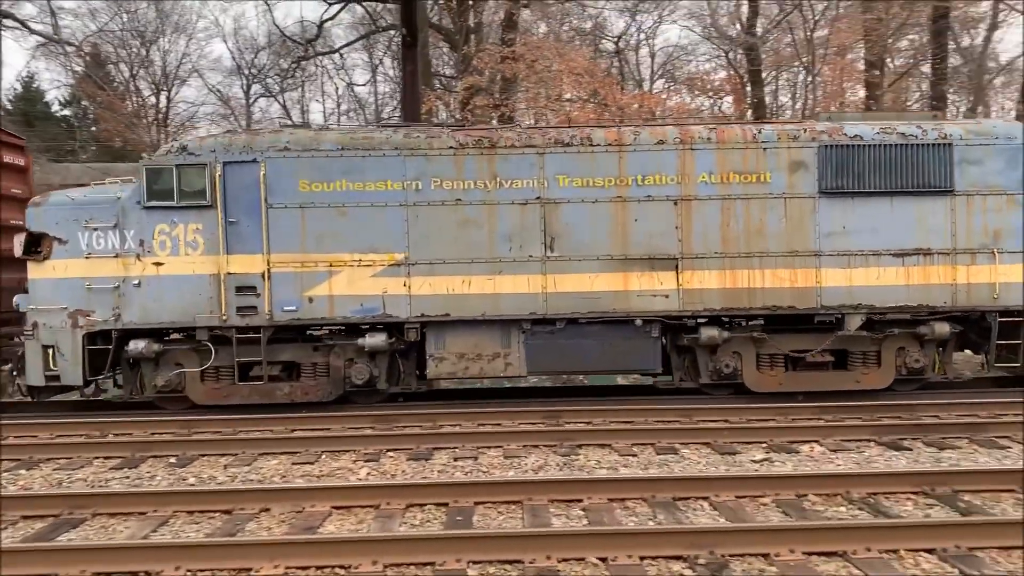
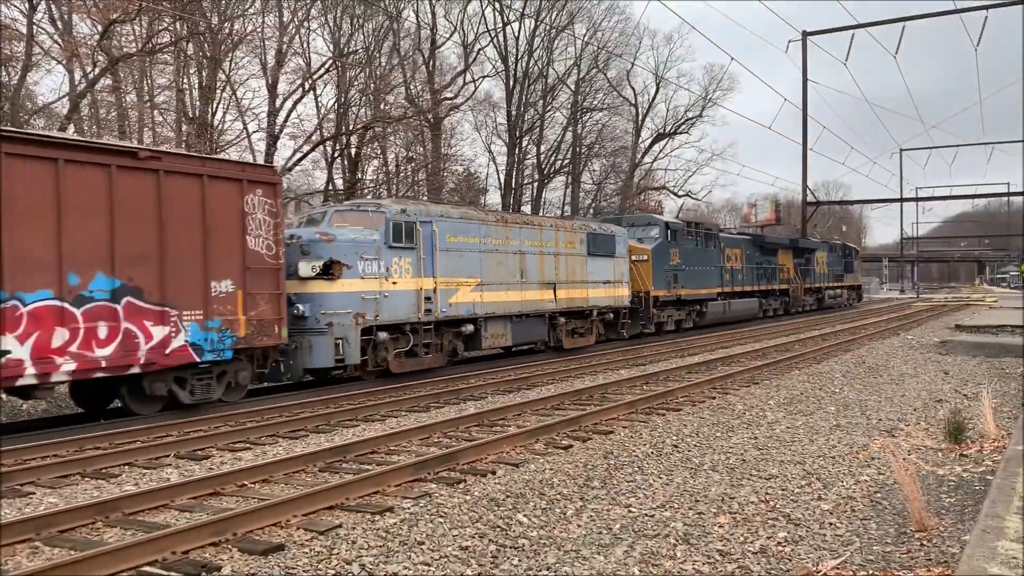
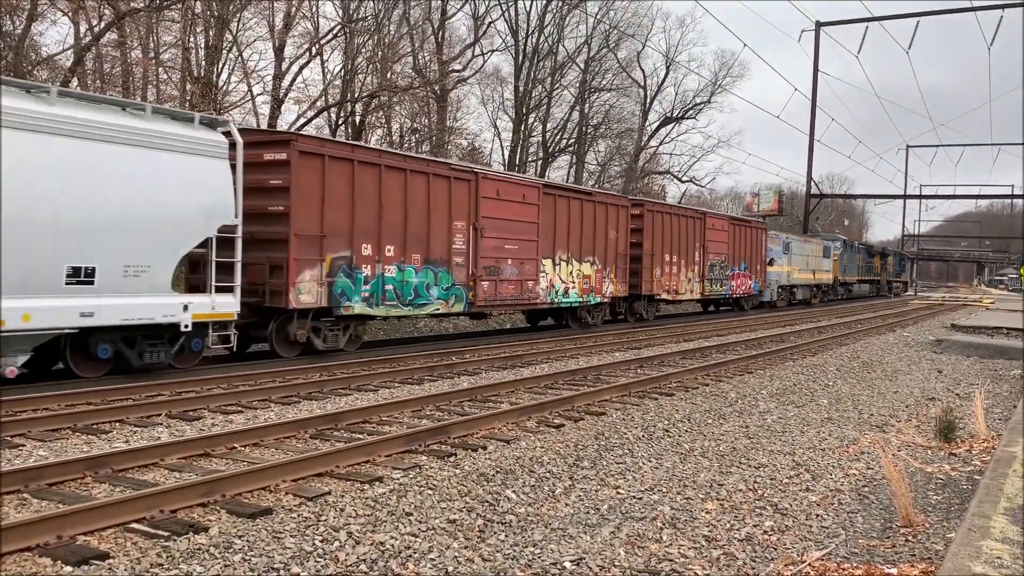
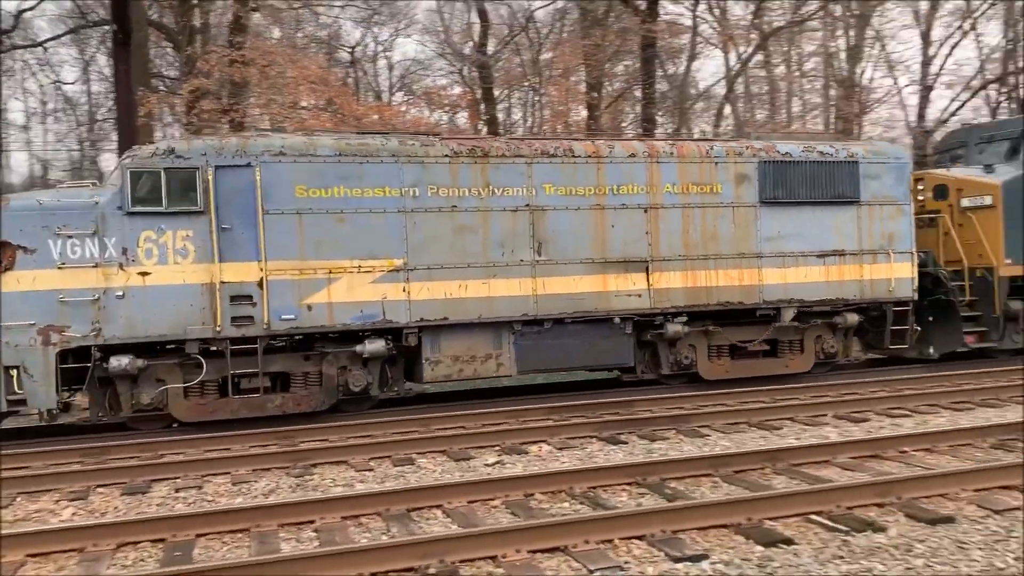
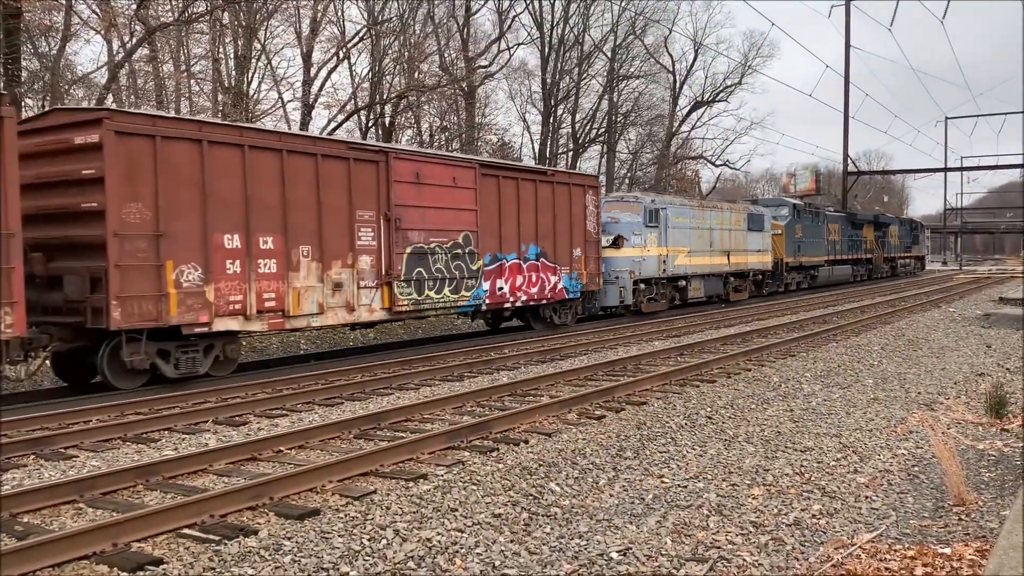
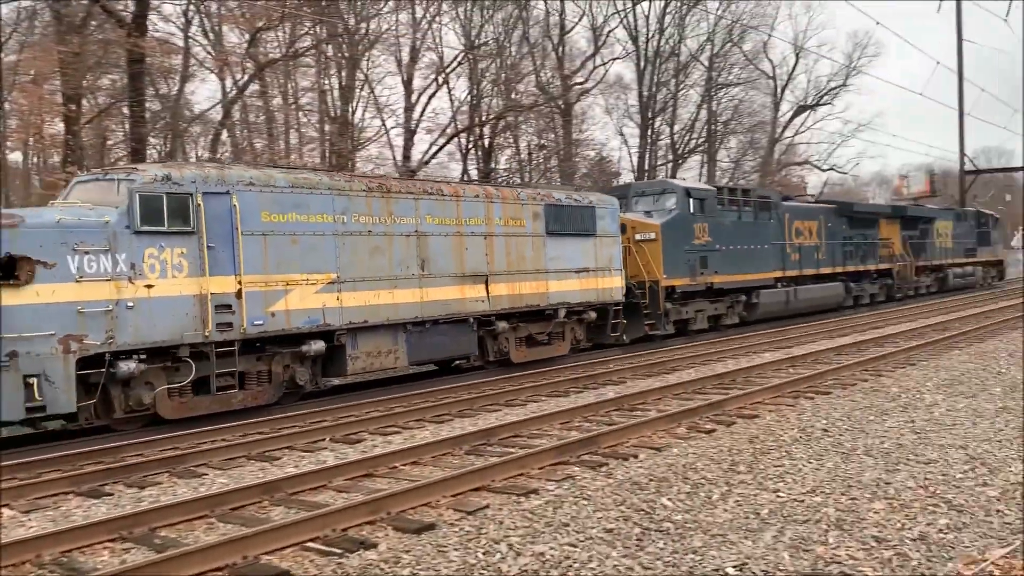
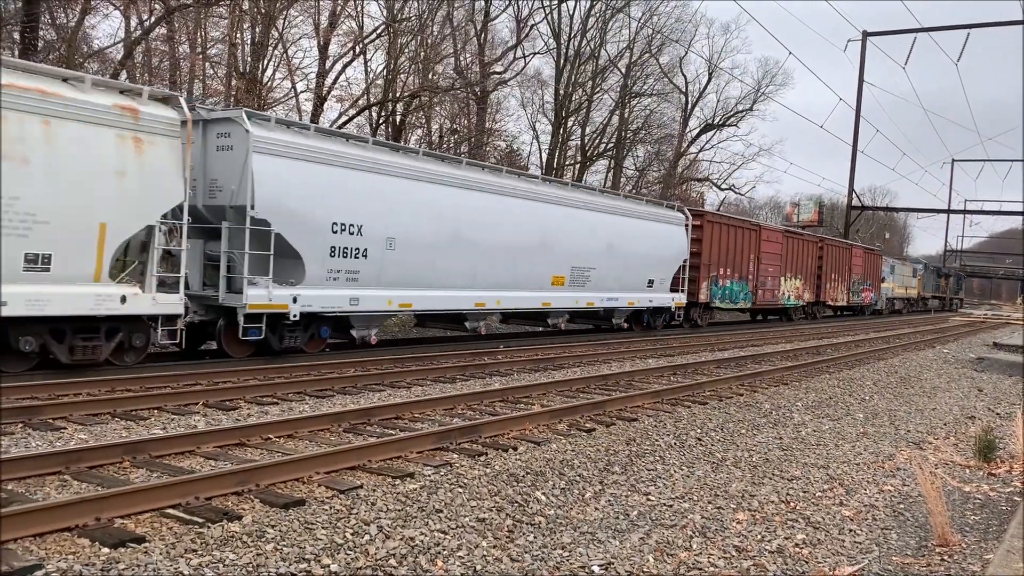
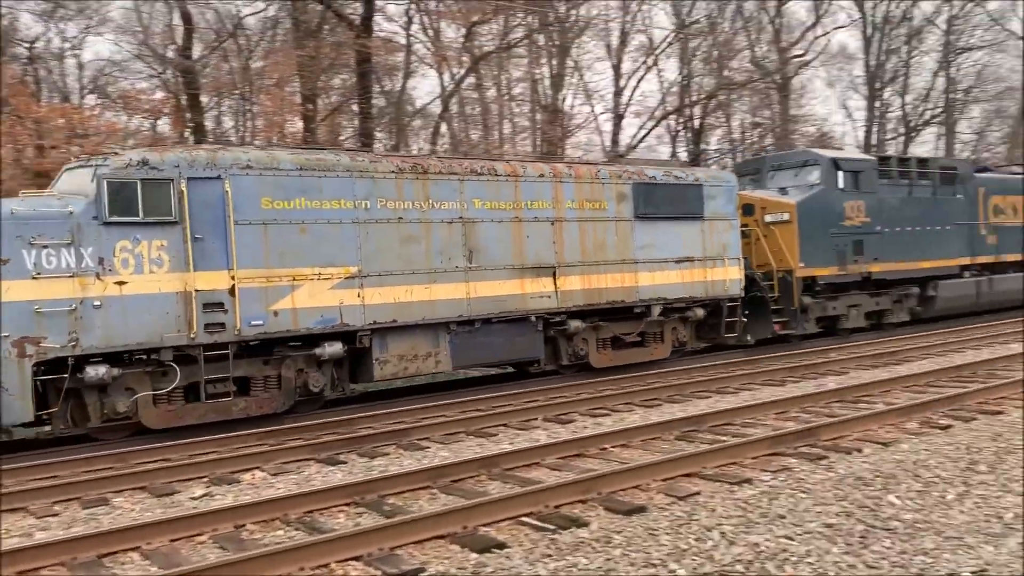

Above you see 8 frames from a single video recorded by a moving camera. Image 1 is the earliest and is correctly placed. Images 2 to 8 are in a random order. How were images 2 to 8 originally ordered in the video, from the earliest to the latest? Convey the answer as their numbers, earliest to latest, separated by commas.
4, 8, 6, 2, 5, 3, 7
